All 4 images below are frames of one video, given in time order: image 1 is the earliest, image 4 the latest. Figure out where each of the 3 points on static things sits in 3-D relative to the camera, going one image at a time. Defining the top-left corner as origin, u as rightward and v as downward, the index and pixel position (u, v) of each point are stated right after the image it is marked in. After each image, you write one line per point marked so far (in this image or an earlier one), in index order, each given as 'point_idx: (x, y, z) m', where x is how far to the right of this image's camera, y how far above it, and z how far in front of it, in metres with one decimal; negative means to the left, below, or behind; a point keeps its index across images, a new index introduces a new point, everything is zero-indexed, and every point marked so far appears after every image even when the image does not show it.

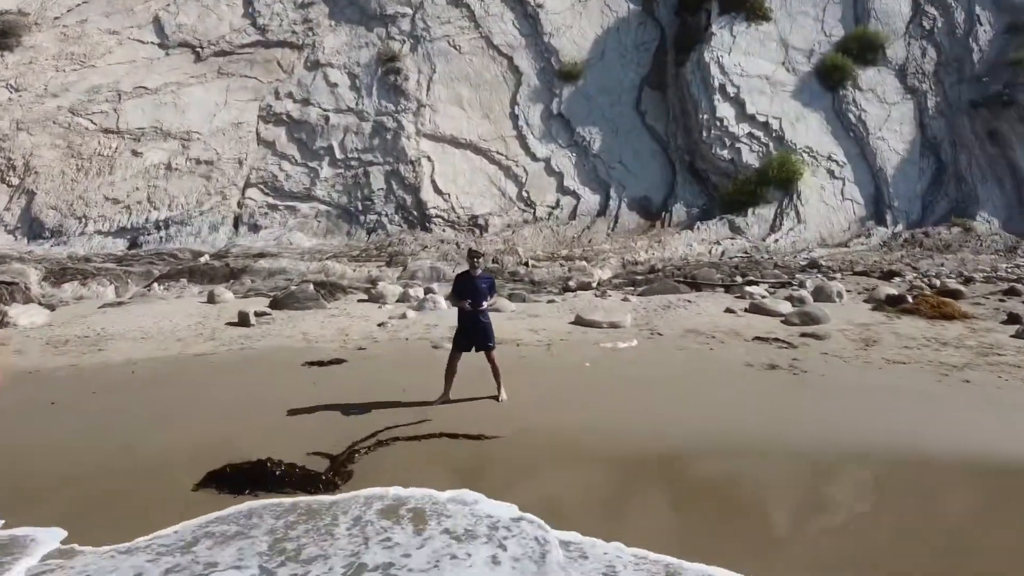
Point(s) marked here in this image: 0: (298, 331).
0: (-2.4, -0.5, +9.7) m
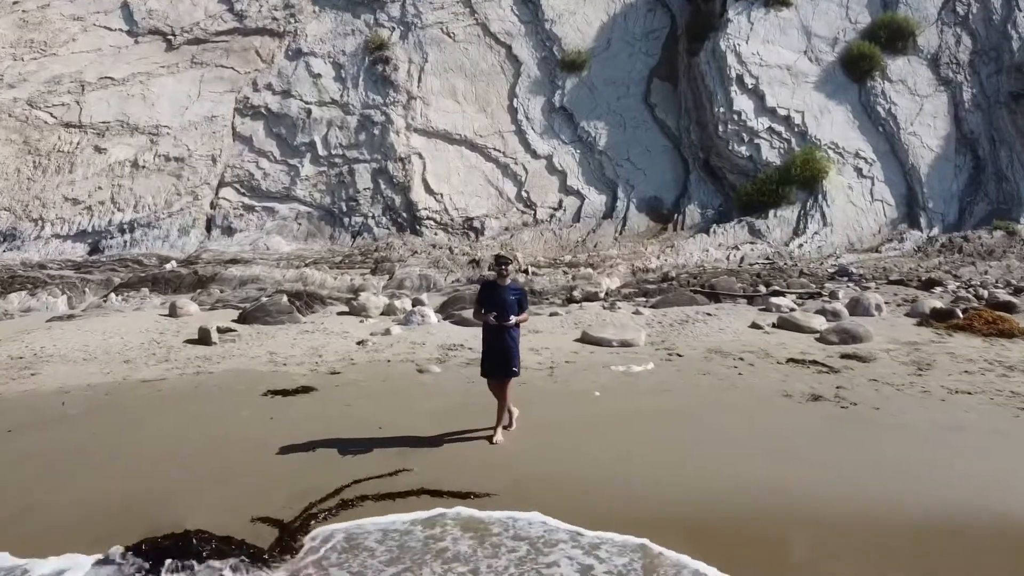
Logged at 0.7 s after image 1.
0: (-2.4, -0.6, +8.5) m
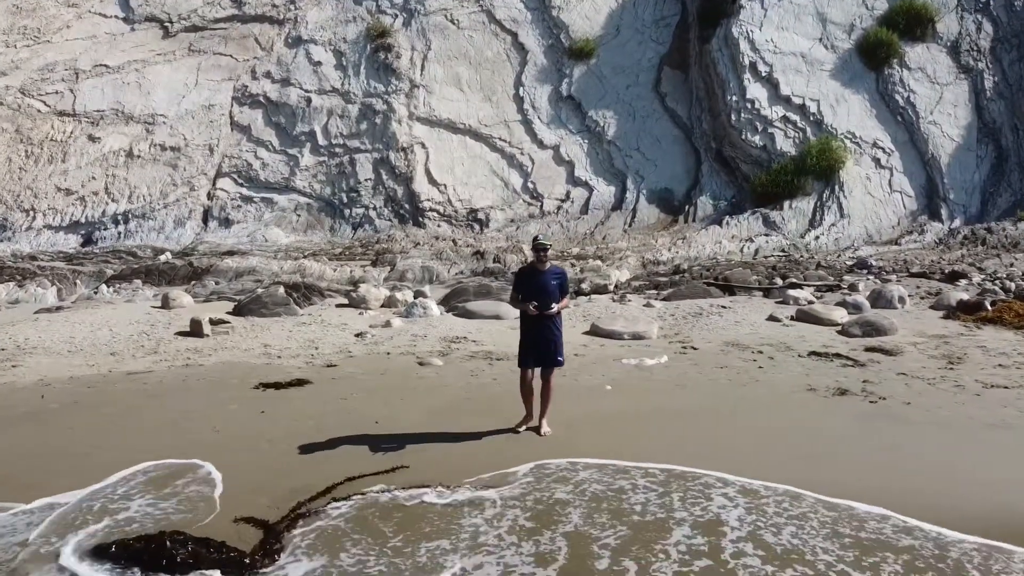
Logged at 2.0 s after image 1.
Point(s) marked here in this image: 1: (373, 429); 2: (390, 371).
0: (-2.3, -0.5, +8.1) m
1: (-0.9, -0.9, +5.7) m
2: (-1.0, -0.7, +7.2) m
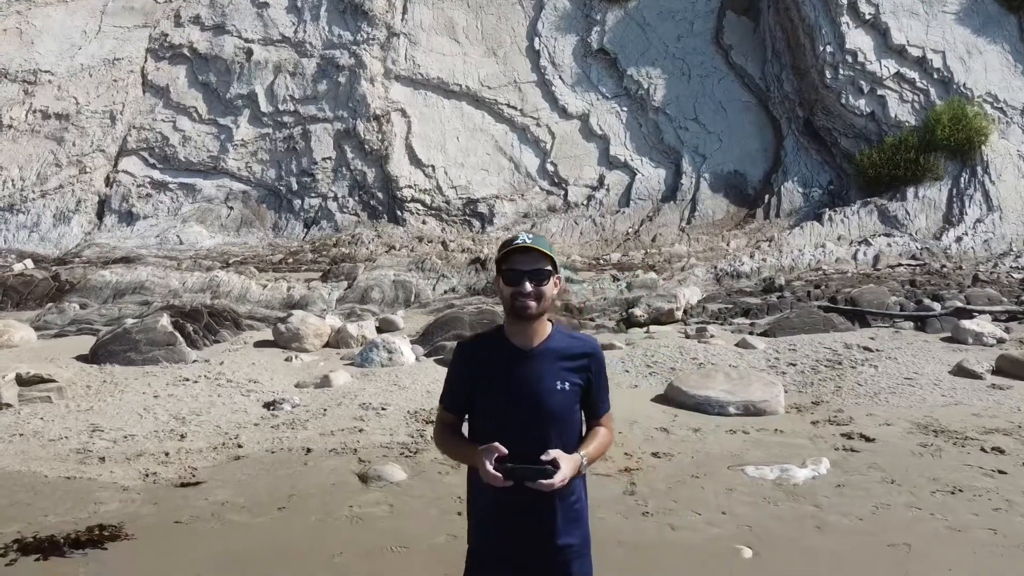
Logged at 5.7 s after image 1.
0: (-2.2, -0.7, +4.6) m
1: (-0.8, -1.1, +2.2) m
2: (-0.9, -0.9, +3.7) m
